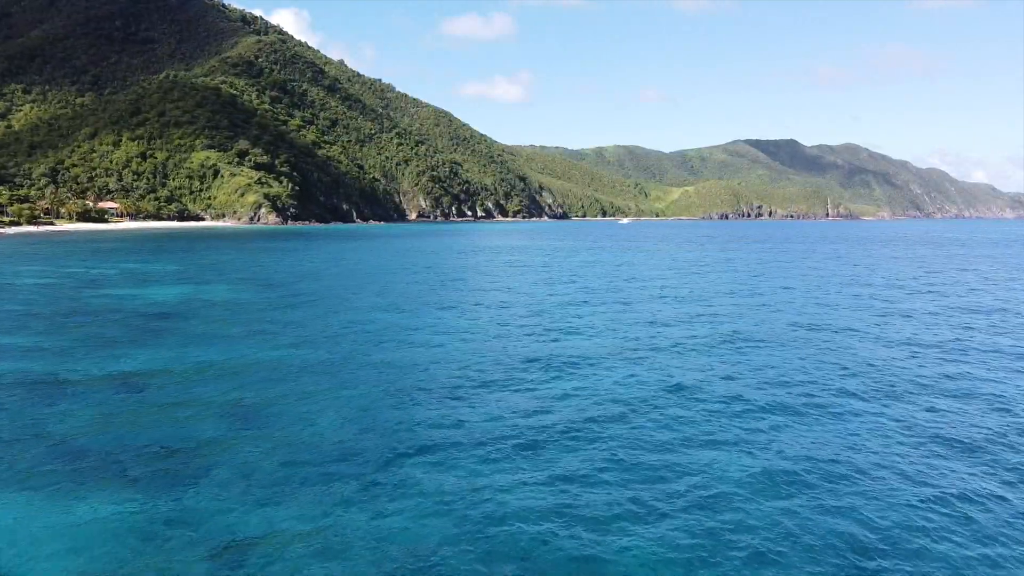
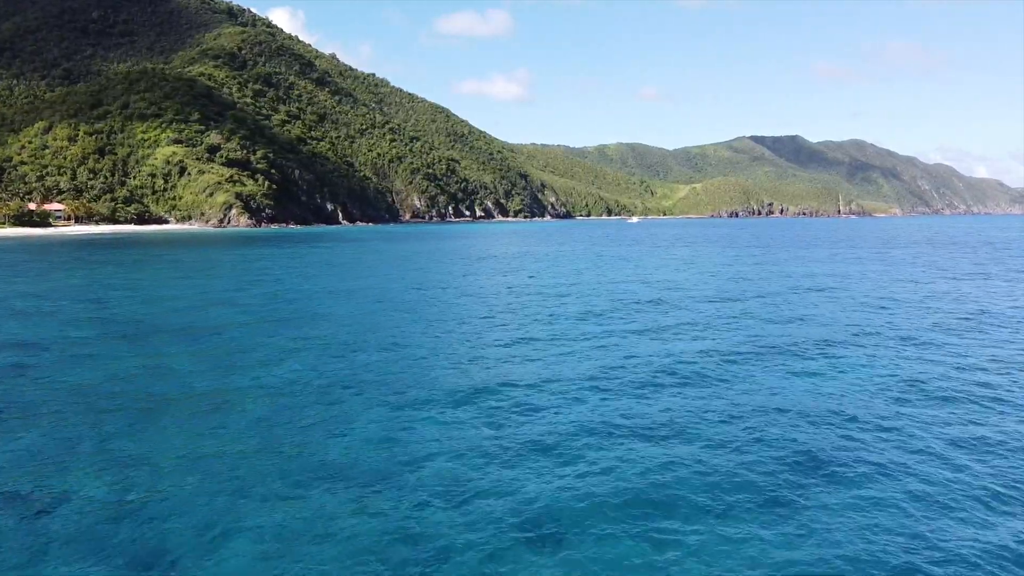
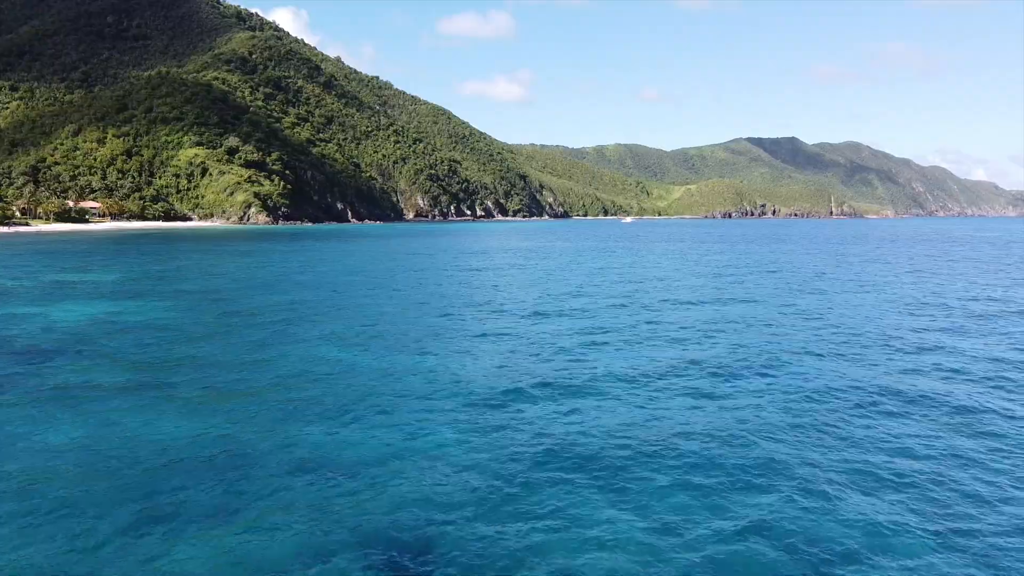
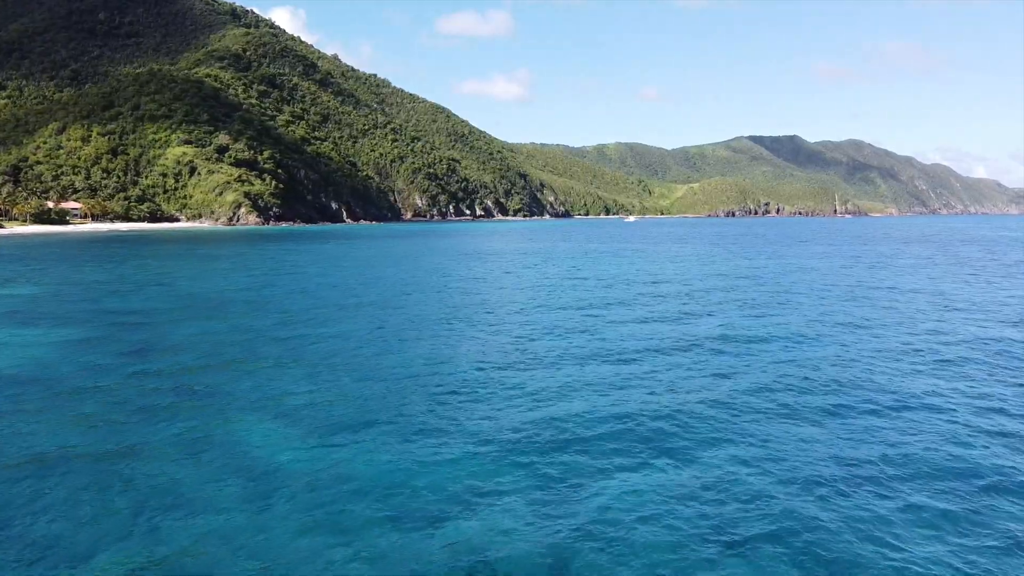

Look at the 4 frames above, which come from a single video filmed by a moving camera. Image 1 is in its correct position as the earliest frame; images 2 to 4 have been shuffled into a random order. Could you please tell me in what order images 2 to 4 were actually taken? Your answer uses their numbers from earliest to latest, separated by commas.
3, 4, 2
